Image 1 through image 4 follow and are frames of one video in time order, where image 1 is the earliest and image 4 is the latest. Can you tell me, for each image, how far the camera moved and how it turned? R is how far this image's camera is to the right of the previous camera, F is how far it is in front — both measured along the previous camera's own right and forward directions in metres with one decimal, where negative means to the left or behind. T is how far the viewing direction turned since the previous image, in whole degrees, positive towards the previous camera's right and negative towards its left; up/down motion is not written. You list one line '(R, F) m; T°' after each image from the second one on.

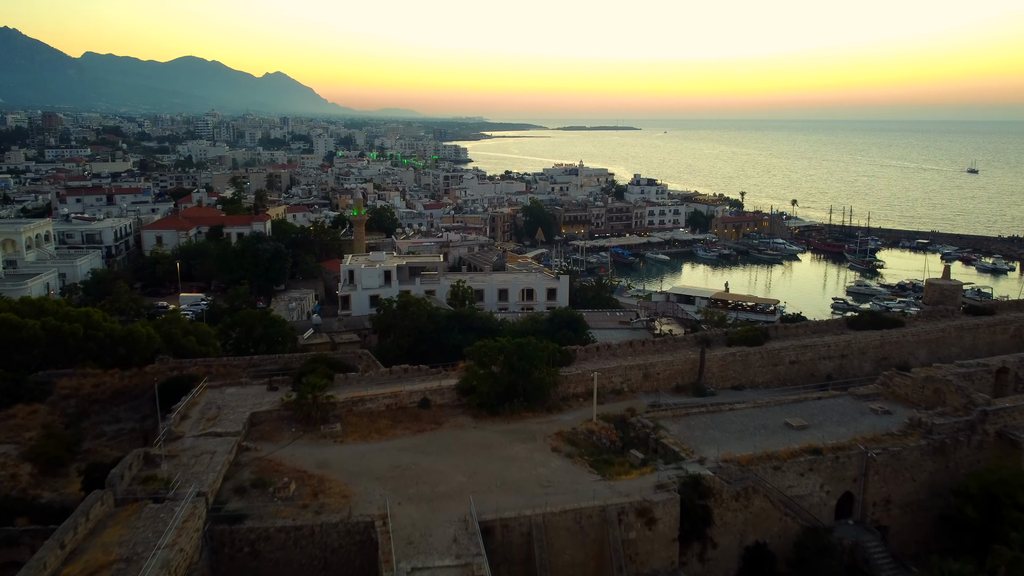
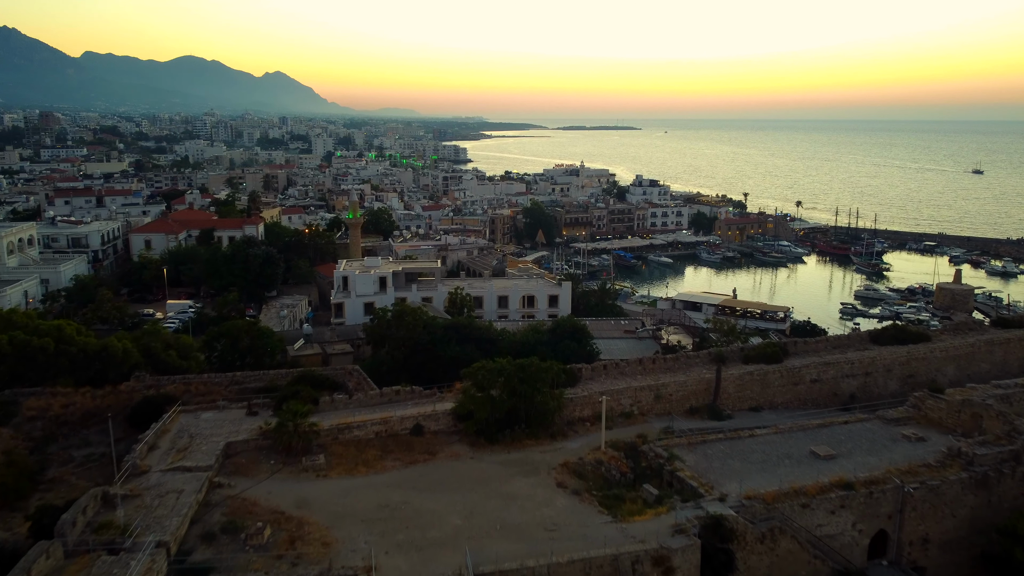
(0.0, +0.8) m; 0°
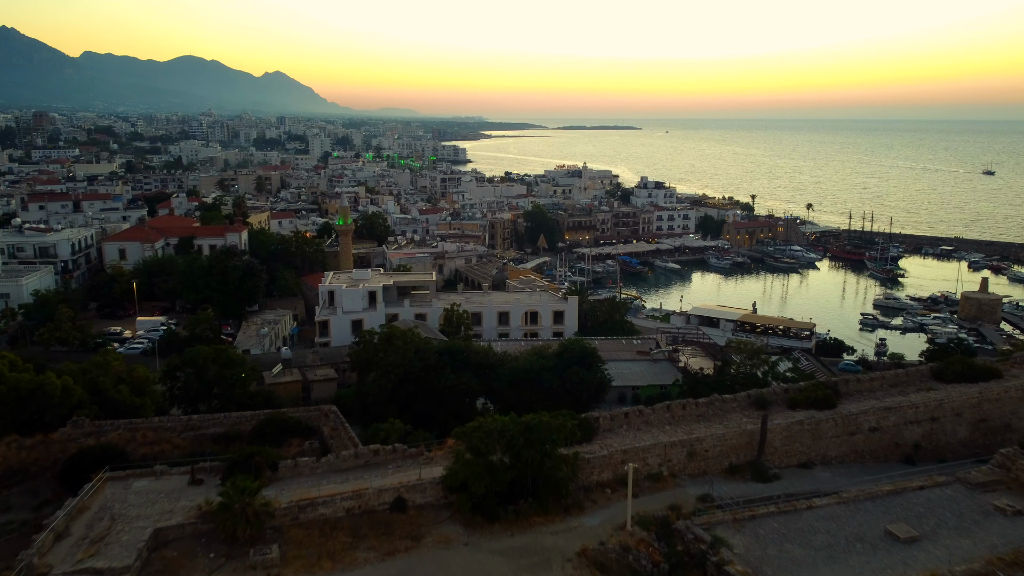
(0.0, +1.8) m; 0°
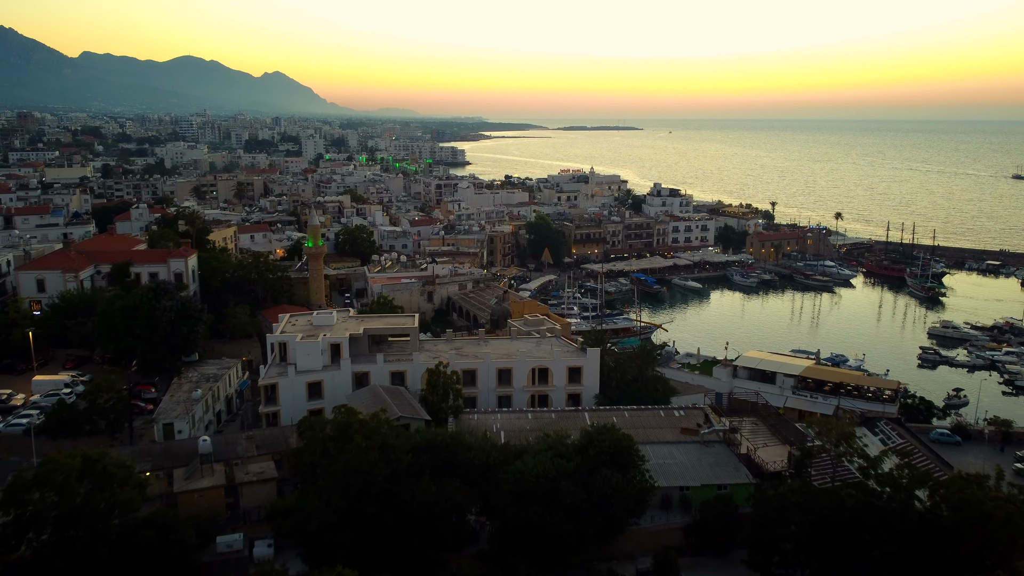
(-0.1, +4.3) m; 0°
